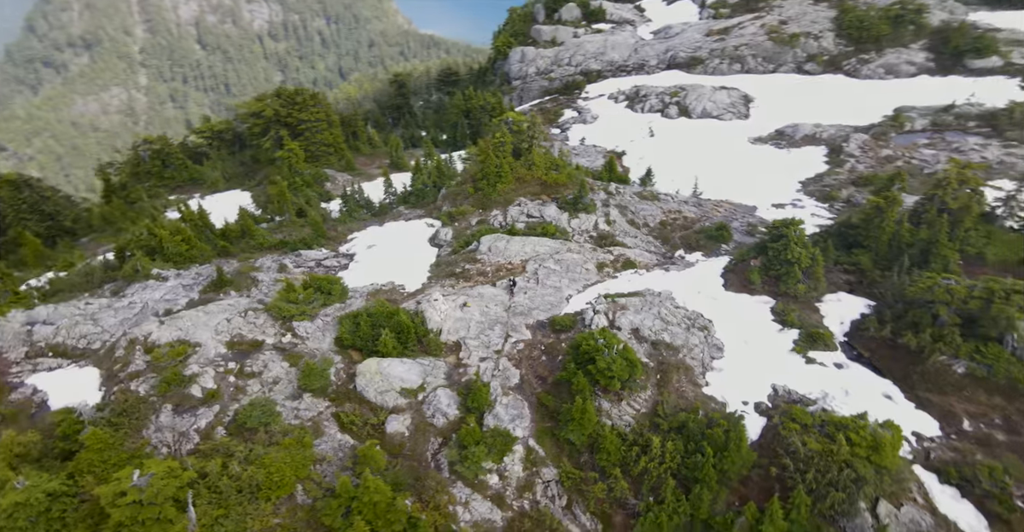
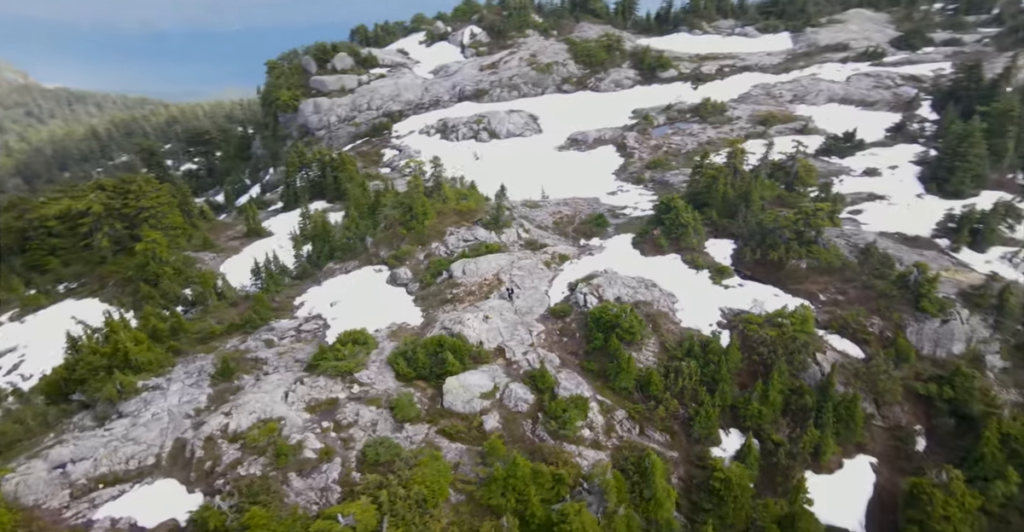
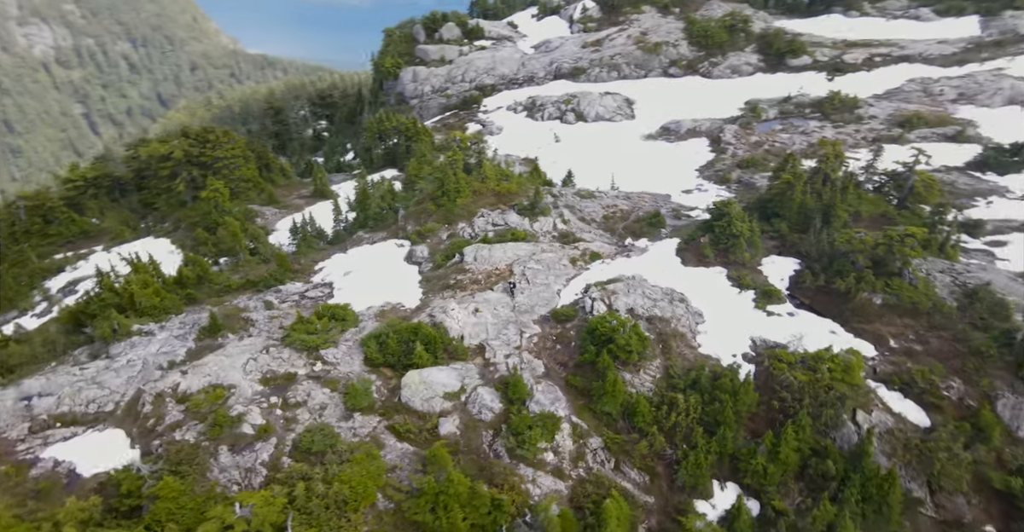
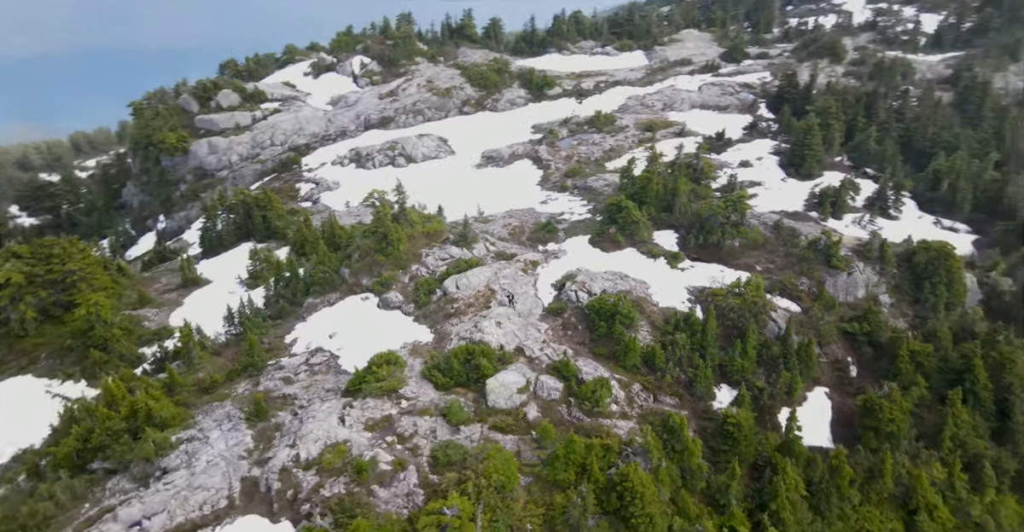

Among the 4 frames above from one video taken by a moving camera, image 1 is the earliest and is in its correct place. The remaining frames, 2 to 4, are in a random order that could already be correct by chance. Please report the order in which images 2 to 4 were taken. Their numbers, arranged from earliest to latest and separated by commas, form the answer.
3, 2, 4
